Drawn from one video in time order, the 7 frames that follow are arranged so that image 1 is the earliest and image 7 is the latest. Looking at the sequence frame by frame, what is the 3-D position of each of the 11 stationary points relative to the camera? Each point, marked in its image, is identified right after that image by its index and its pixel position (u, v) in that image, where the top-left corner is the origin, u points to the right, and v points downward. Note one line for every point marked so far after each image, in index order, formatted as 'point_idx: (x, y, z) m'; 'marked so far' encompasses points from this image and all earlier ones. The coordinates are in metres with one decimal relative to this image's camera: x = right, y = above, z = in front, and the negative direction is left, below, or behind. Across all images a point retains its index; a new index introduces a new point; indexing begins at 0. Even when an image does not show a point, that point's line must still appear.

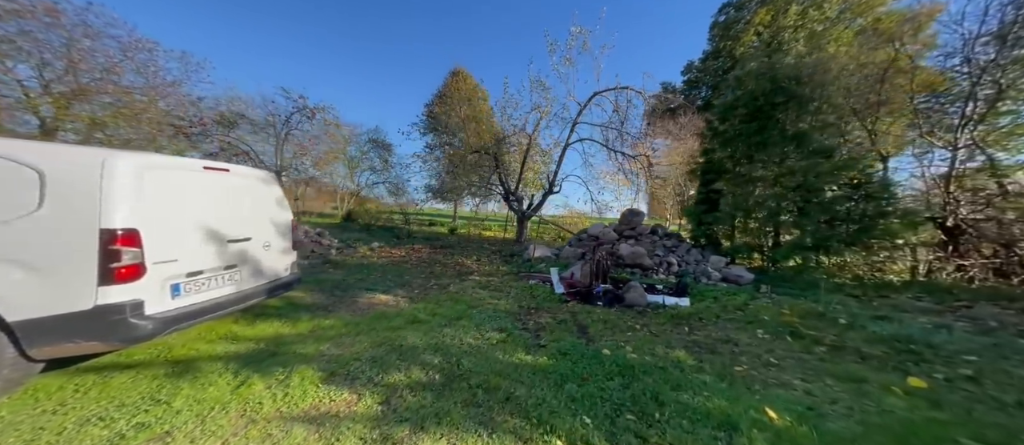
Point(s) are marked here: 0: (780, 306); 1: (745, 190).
0: (+3.6, -1.2, +3.6) m
1: (+4.8, +0.6, +5.4) m
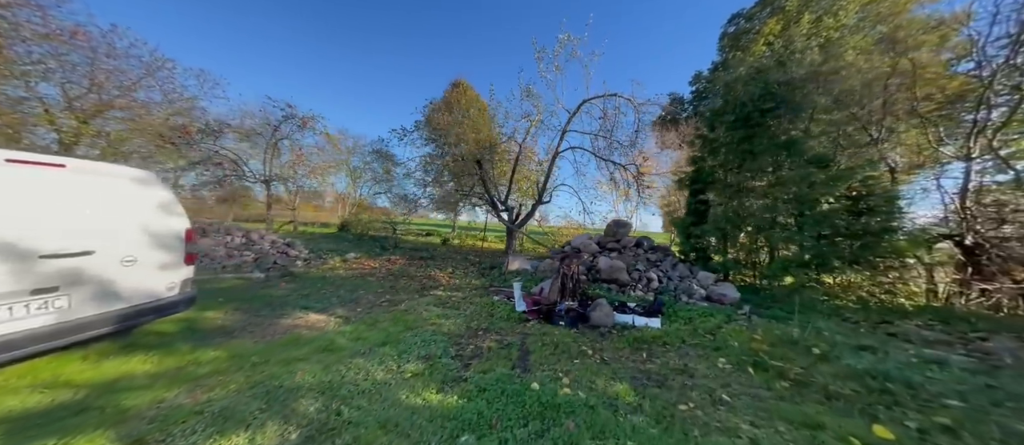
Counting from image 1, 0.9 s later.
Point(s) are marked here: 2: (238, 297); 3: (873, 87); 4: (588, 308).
0: (+2.9, -1.3, +3.2) m
1: (+4.2, +0.4, +5.1) m
2: (-3.8, -1.0, +3.6) m
3: (+5.5, +2.0, +4.0) m
4: (+1.2, -1.3, +4.2) m
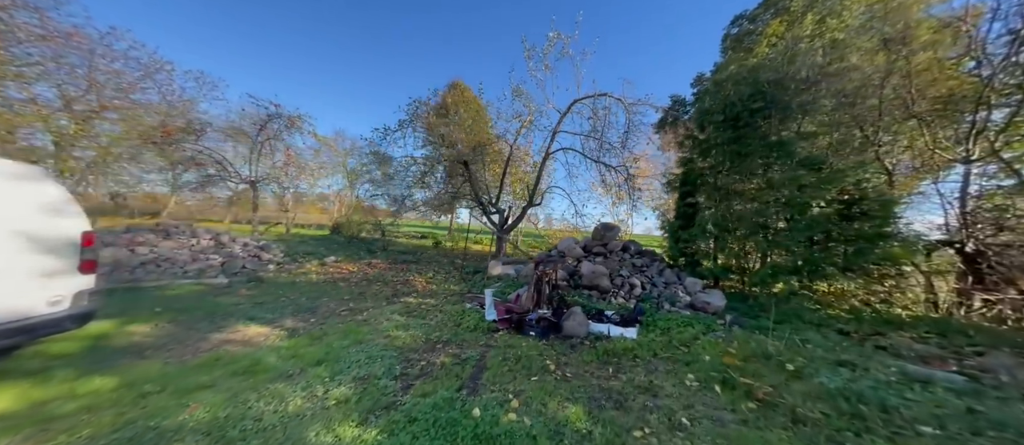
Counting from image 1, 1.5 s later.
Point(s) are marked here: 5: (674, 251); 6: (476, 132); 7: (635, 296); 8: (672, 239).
0: (+2.5, -1.4, +2.9) m
1: (+3.8, +0.3, +4.8) m
2: (-4.2, -1.1, +3.4) m
3: (+5.0, +2.0, +3.8) m
4: (+0.7, -1.4, +3.9) m
5: (+3.6, -0.7, +5.8) m
6: (-1.3, +3.2, +9.3) m
7: (+2.3, -1.3, +4.9) m
8: (+3.6, -0.4, +5.9) m
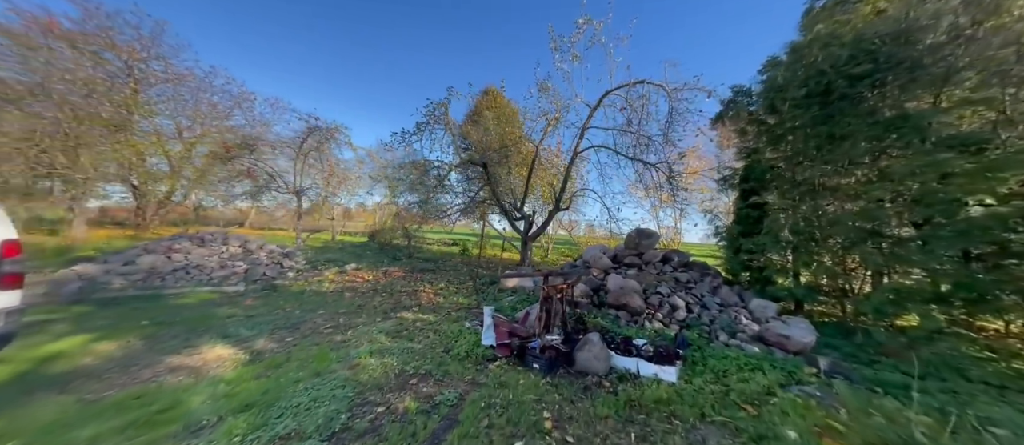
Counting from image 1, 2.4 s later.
0: (+2.4, -1.4, +1.9) m
1: (+3.9, +0.2, +3.6) m
2: (-4.2, -1.2, +3.3) m
3: (+5.0, +1.9, +2.4) m
4: (+0.8, -1.5, +3.1) m
5: (+3.9, -0.7, +4.6) m
6: (-0.5, +3.0, +8.8) m
7: (+2.4, -1.4, +3.9) m
8: (+3.9, -0.5, +4.7) m
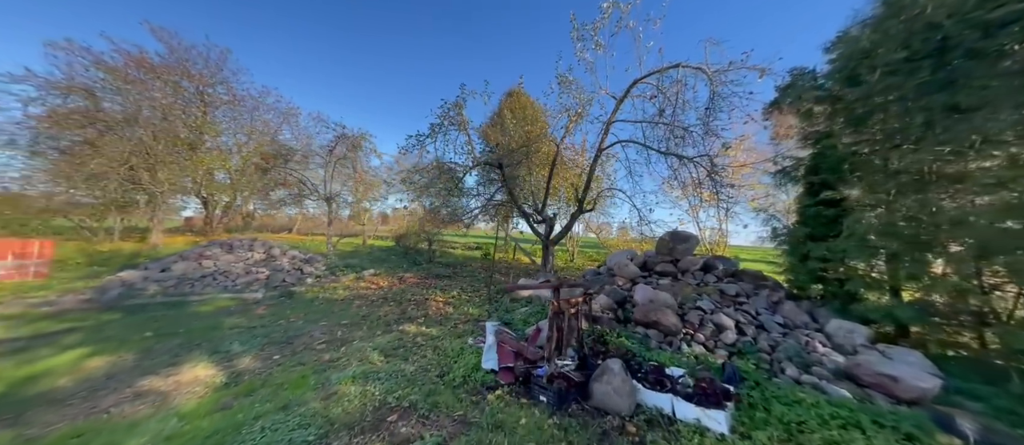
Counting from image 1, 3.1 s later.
0: (+2.3, -1.4, +1.2) m
1: (+4.0, +0.2, +2.7) m
2: (-4.2, -1.3, +3.3) m
3: (+4.9, +1.9, +1.5) m
4: (+0.8, -1.5, +2.6) m
5: (+4.1, -0.8, +3.7) m
6: (+0.1, +2.9, +8.4) m
7: (+2.5, -1.5, +3.2) m
8: (+4.1, -0.5, +3.8) m
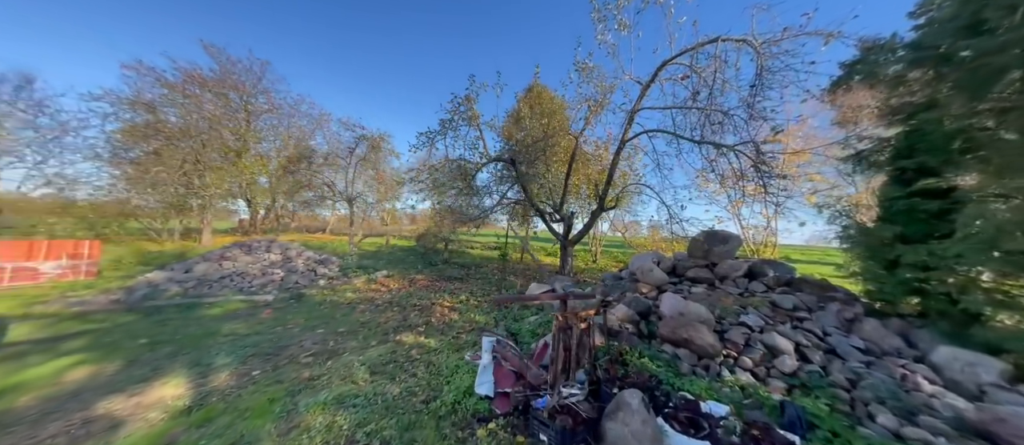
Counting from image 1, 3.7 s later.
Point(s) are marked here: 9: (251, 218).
0: (+2.1, -1.4, +0.6) m
1: (+3.9, +0.2, +1.9) m
2: (-4.1, -1.4, +3.2) m
3: (+4.7, +1.9, +0.6) m
4: (+0.8, -1.5, +2.1) m
5: (+4.1, -0.7, +2.9) m
6: (+0.6, +2.9, +7.9) m
7: (+2.5, -1.5, +2.5) m
8: (+4.1, -0.5, +3.0) m
9: (-10.9, +0.2, +11.4) m
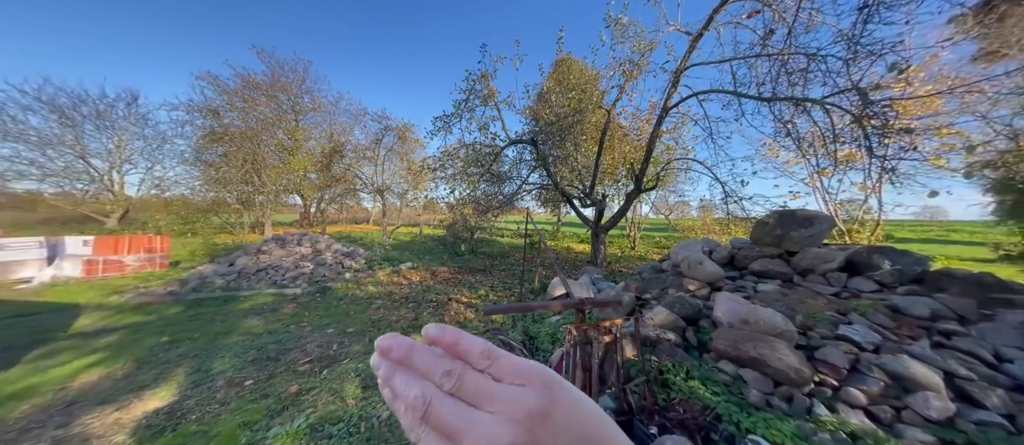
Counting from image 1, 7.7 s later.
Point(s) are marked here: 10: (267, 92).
0: (+1.9, -1.5, -0.1) m
1: (+3.8, +0.3, +0.9) m
2: (-3.9, -1.4, +3.3) m
3: (+4.3, +2.0, -0.7) m
4: (+0.7, -1.5, +1.5) m
5: (+4.2, -0.6, +1.9) m
6: (+1.2, +3.3, +7.1) m
7: (+2.6, -1.3, +1.7) m
8: (+4.2, -0.3, +1.9) m
9: (-9.7, +0.5, +12.2) m
10: (-10.2, +5.3, +10.7) m
